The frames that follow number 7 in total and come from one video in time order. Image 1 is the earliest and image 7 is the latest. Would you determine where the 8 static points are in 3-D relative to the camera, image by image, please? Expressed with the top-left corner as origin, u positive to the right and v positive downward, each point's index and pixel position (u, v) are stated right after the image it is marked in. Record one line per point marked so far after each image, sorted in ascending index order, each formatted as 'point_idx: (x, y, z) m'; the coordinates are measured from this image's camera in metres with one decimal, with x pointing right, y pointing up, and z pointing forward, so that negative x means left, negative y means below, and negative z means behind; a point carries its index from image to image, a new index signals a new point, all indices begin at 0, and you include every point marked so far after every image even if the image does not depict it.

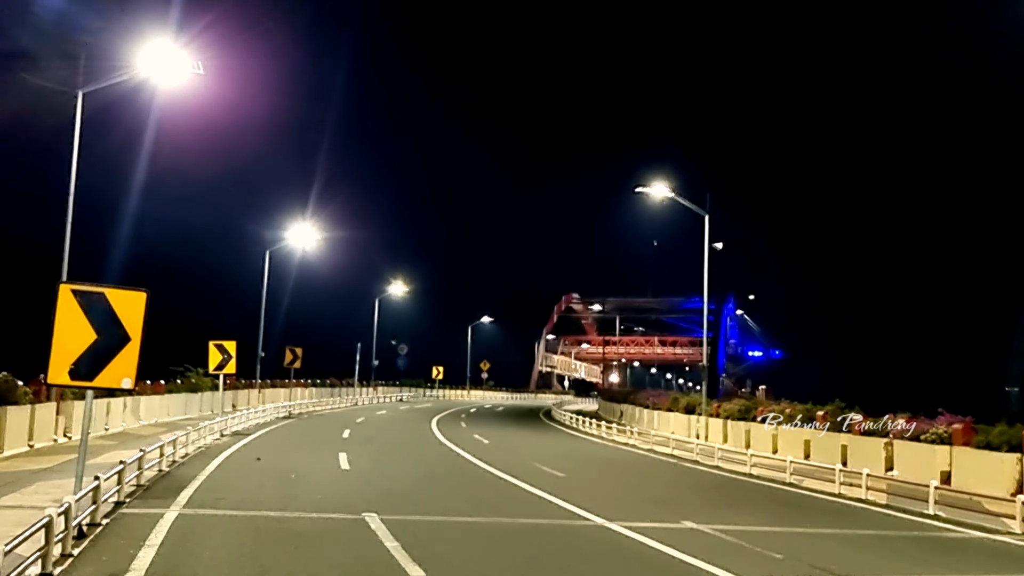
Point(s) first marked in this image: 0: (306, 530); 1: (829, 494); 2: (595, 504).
0: (-2.5, -3.0, +11.4) m
1: (+6.3, -4.1, +18.5) m
2: (+1.4, -3.7, +15.9) m
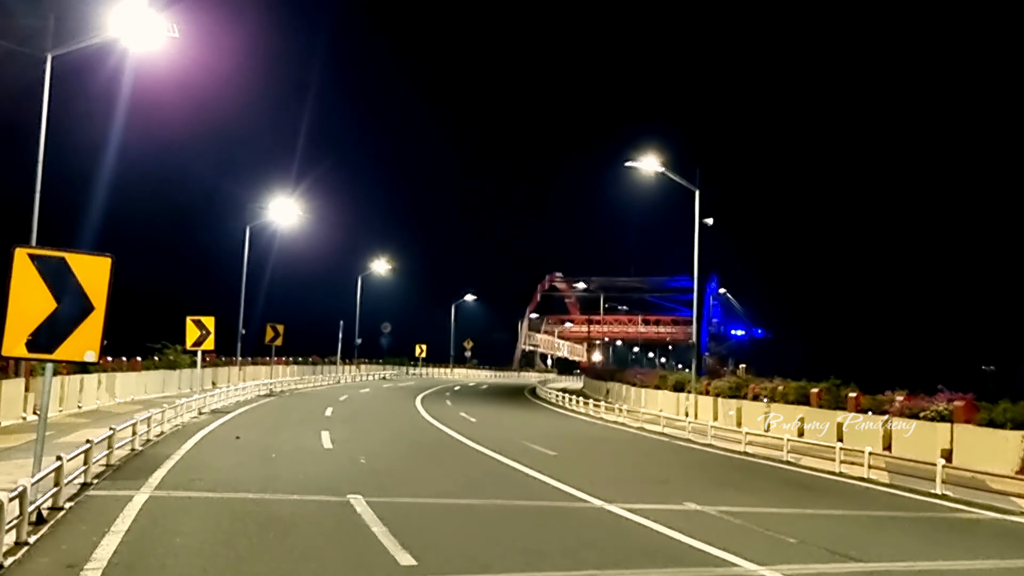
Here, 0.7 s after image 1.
0: (-2.6, -2.6, +10.6) m
1: (+6.1, -3.5, +18.0) m
2: (+1.3, -3.2, +15.2) m
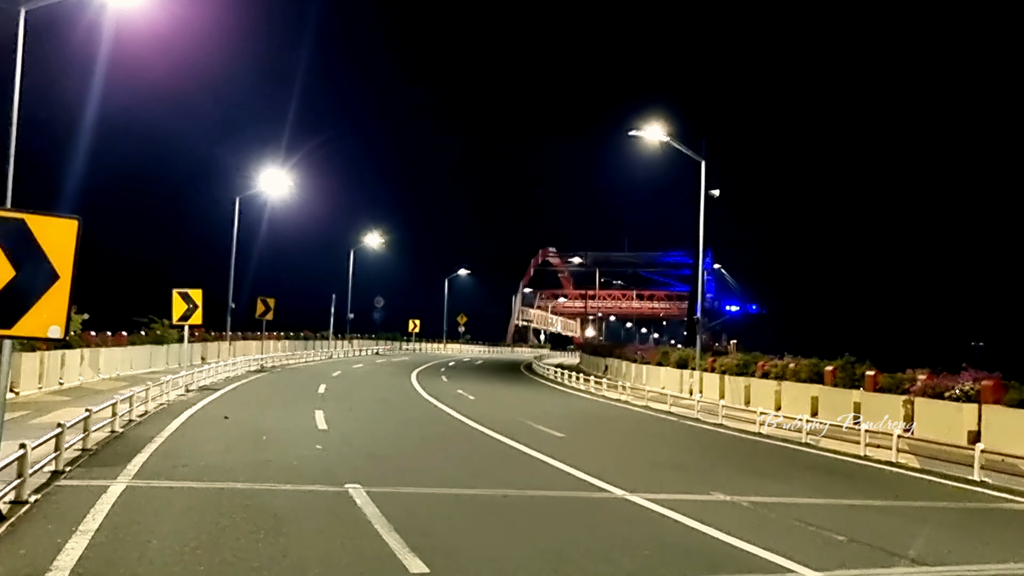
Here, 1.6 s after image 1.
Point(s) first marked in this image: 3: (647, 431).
0: (-2.4, -2.2, +9.6) m
1: (+6.2, -3.1, +17.0) m
2: (+1.4, -2.7, +14.2) m
3: (+2.7, -2.9, +19.2) m
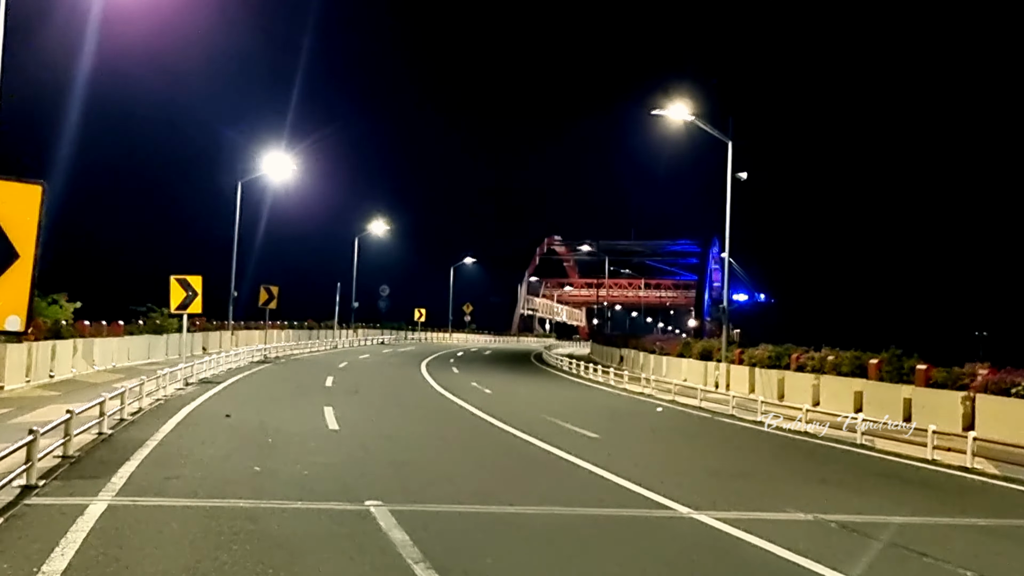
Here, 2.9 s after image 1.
0: (-1.9, -2.1, +8.0) m
1: (+6.7, -2.8, +15.4) m
2: (+1.9, -2.5, +12.6) m
3: (+3.2, -2.7, +17.6) m
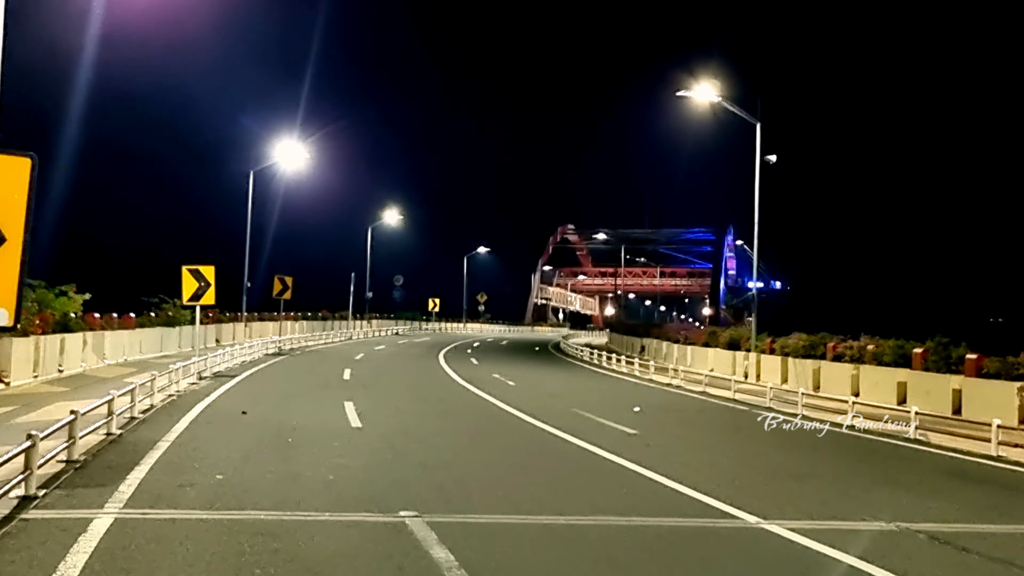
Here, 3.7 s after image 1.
0: (-1.5, -2.0, +7.0) m
1: (+7.2, -2.6, +14.4) m
2: (+2.4, -2.4, +11.6) m
3: (+3.8, -2.4, +16.6) m
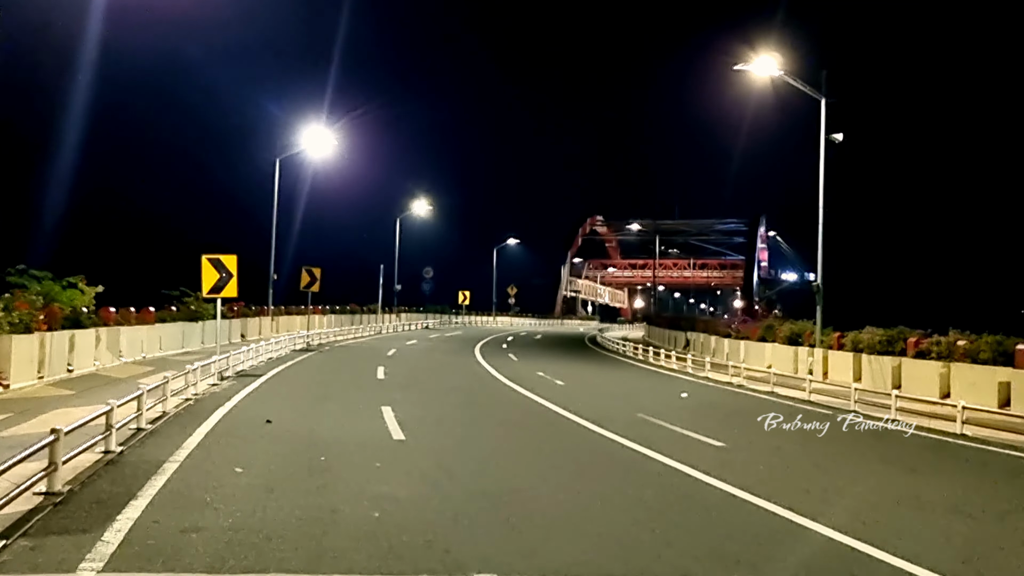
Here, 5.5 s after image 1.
0: (-0.8, -1.9, +4.9) m
1: (+8.1, -2.4, +12.0) m
2: (+3.2, -2.2, +9.4) m
3: (+4.8, -2.3, +14.3) m
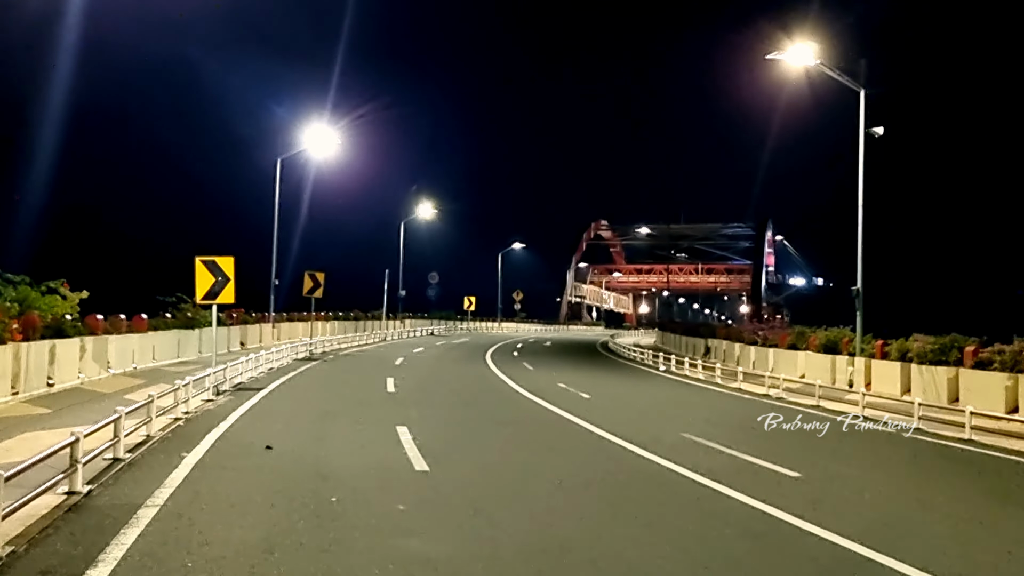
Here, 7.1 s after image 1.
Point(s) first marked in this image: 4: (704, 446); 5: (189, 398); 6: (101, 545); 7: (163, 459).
0: (-0.3, -1.9, +3.1) m
1: (+8.6, -2.4, +10.2) m
2: (+3.7, -2.2, +7.6) m
3: (+5.2, -2.3, +12.5) m
4: (+2.8, -2.3, +13.7) m
5: (-5.3, -1.8, +15.3) m
6: (-3.0, -1.8, +6.8) m
7: (-3.9, -1.9, +10.4) m
